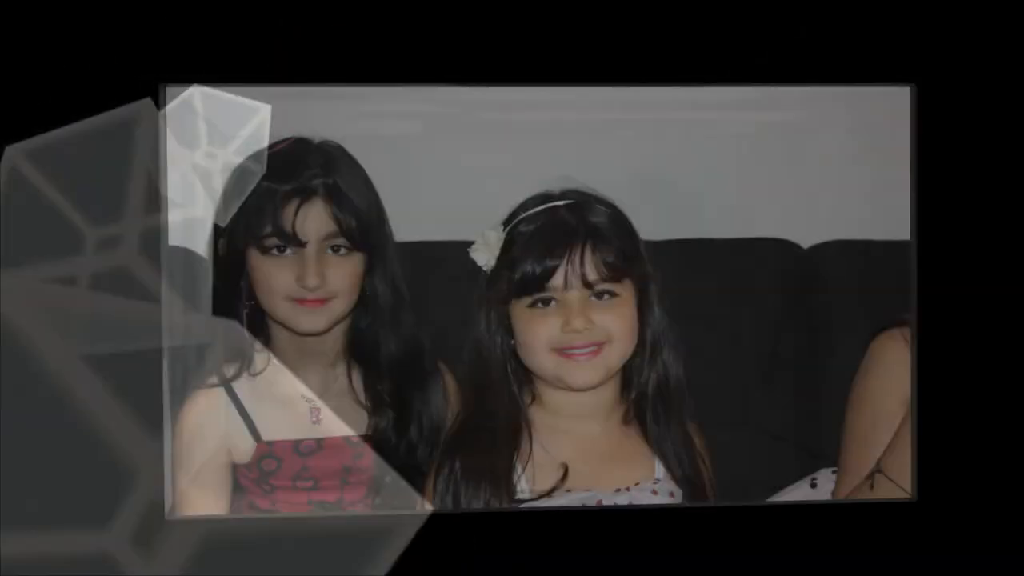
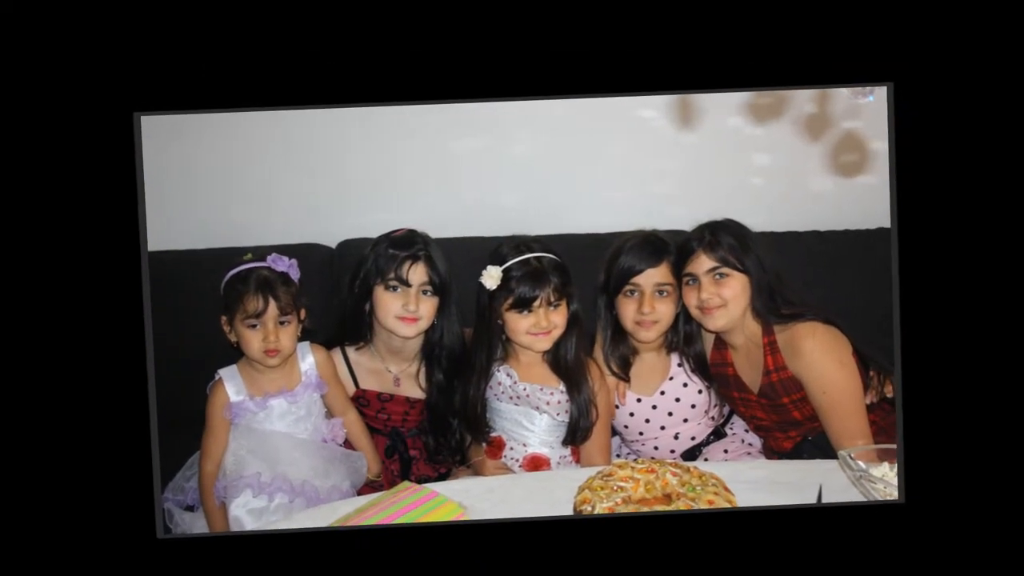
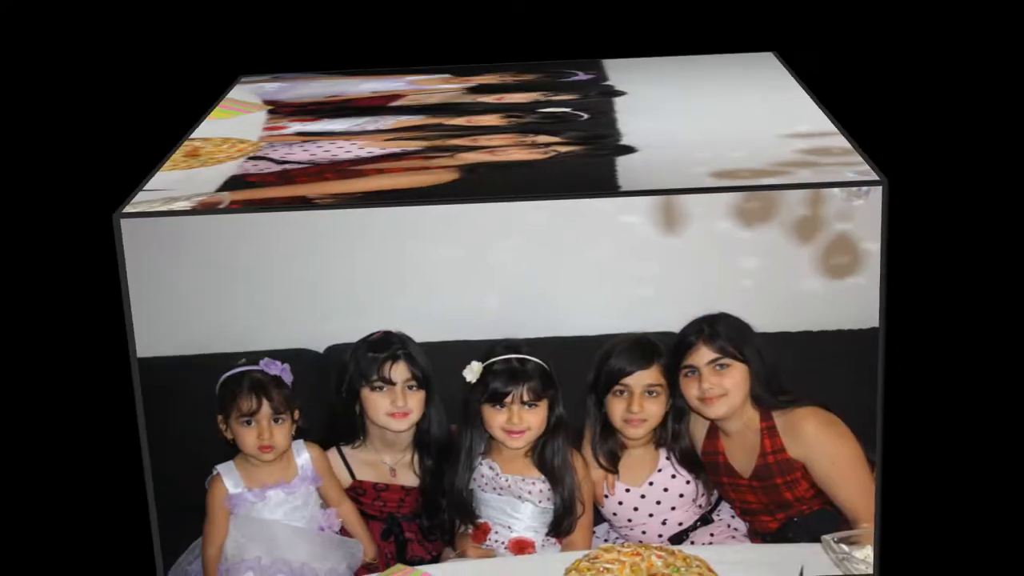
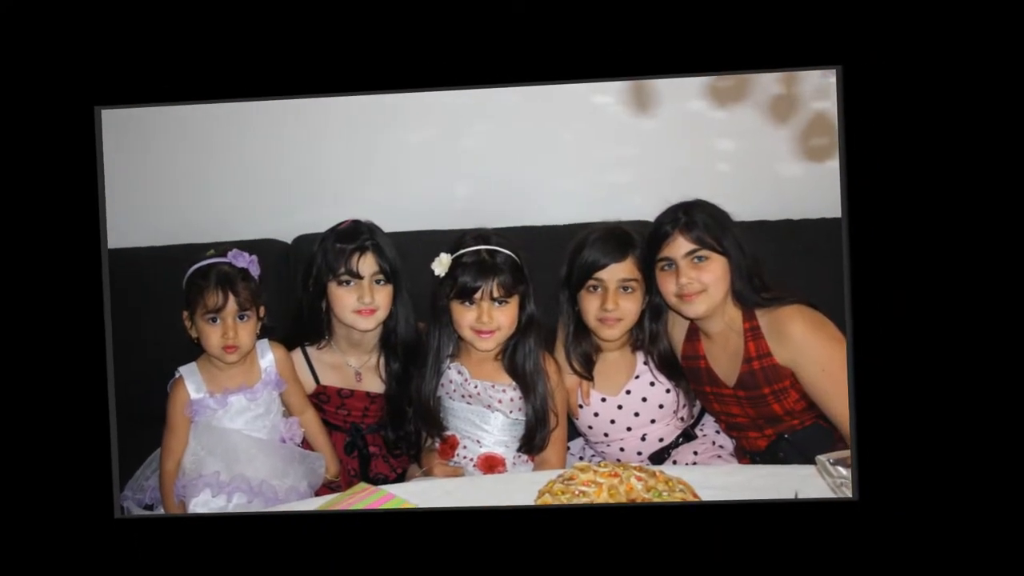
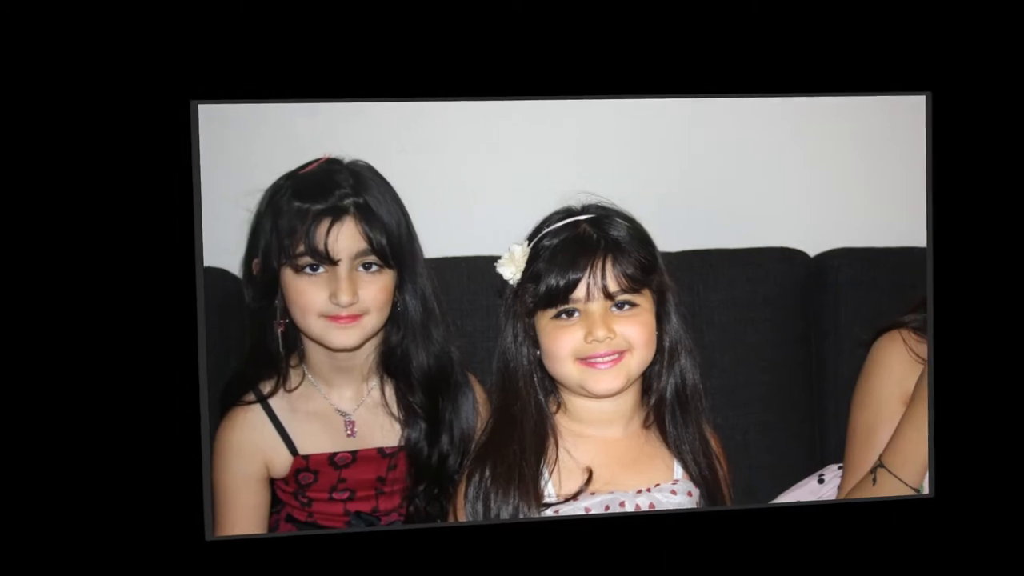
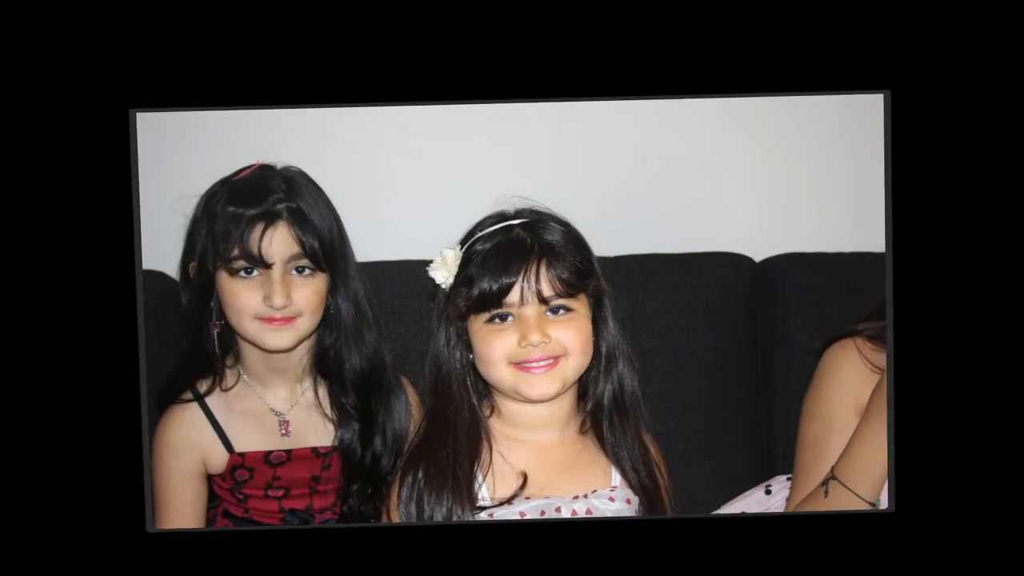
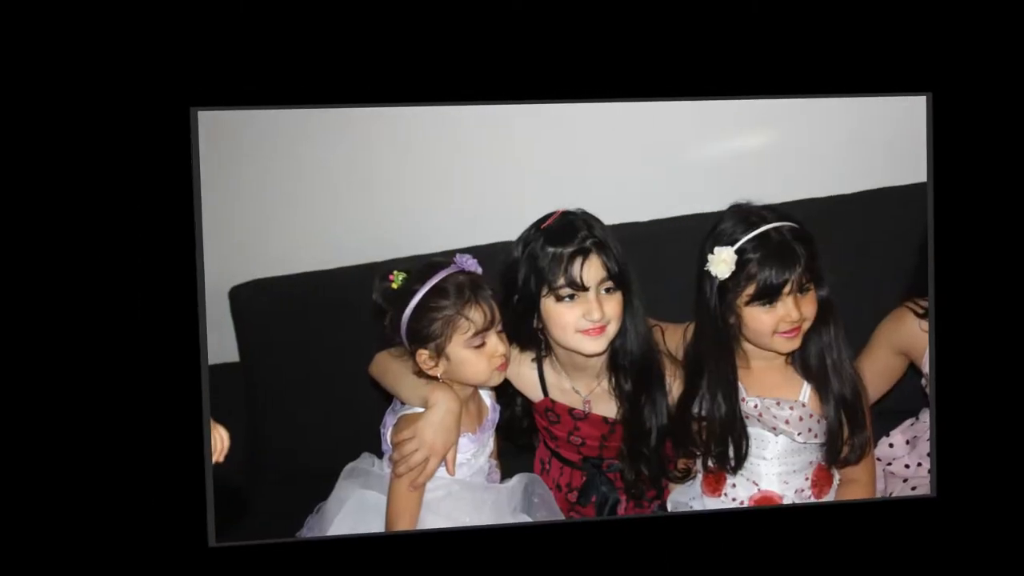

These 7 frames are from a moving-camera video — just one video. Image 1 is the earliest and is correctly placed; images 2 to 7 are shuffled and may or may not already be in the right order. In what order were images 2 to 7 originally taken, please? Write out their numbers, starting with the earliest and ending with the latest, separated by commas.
5, 6, 7, 2, 3, 4
